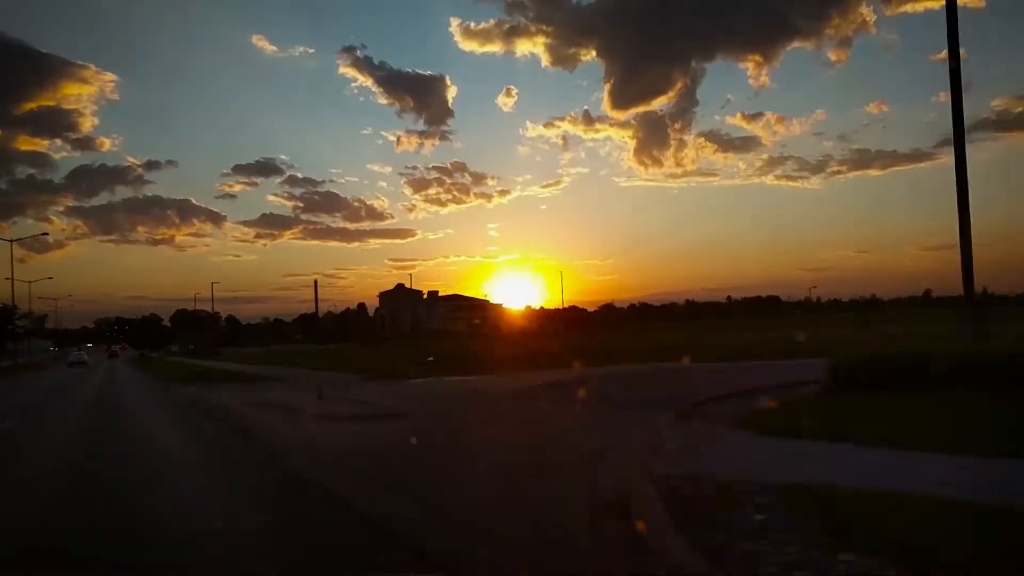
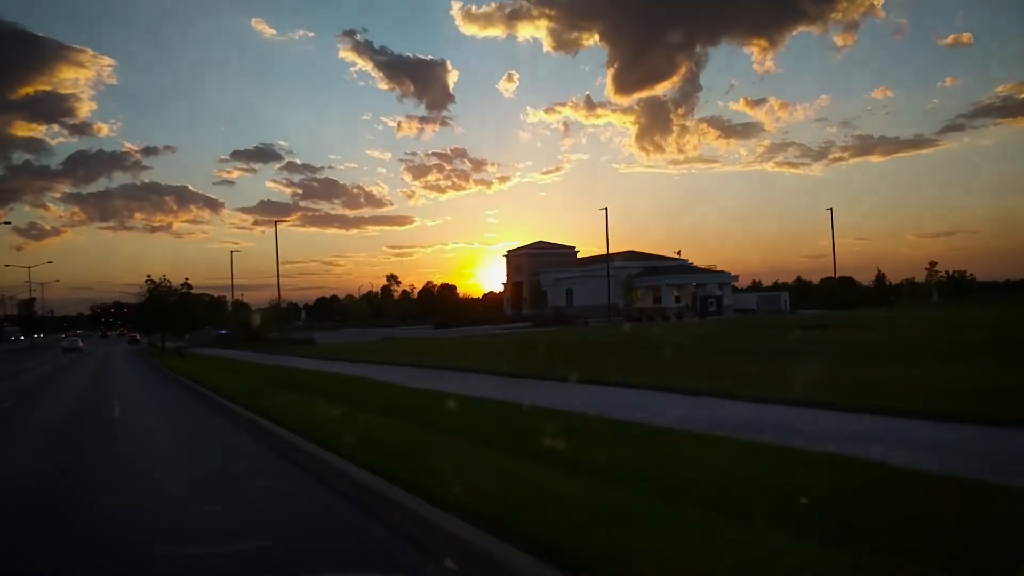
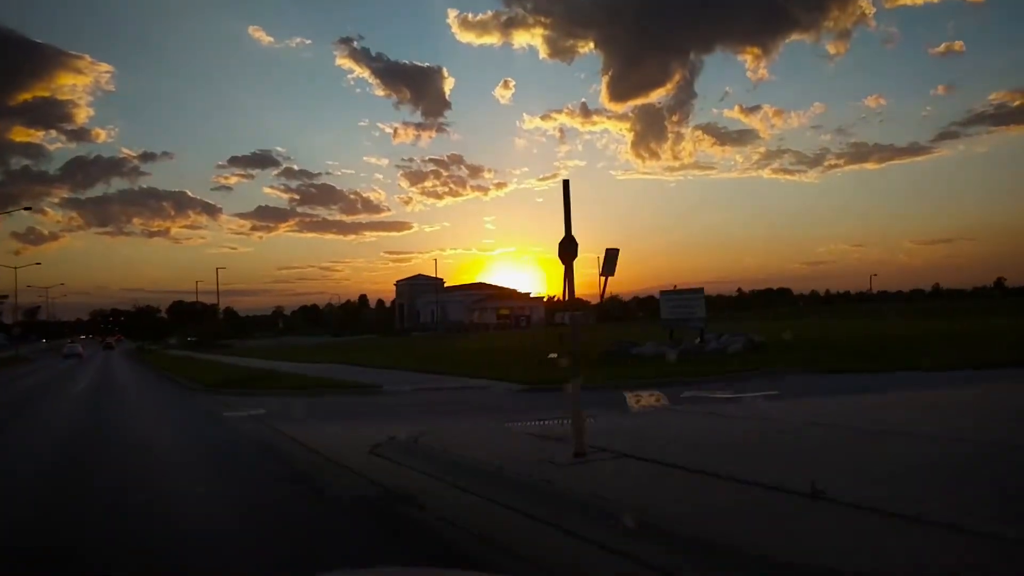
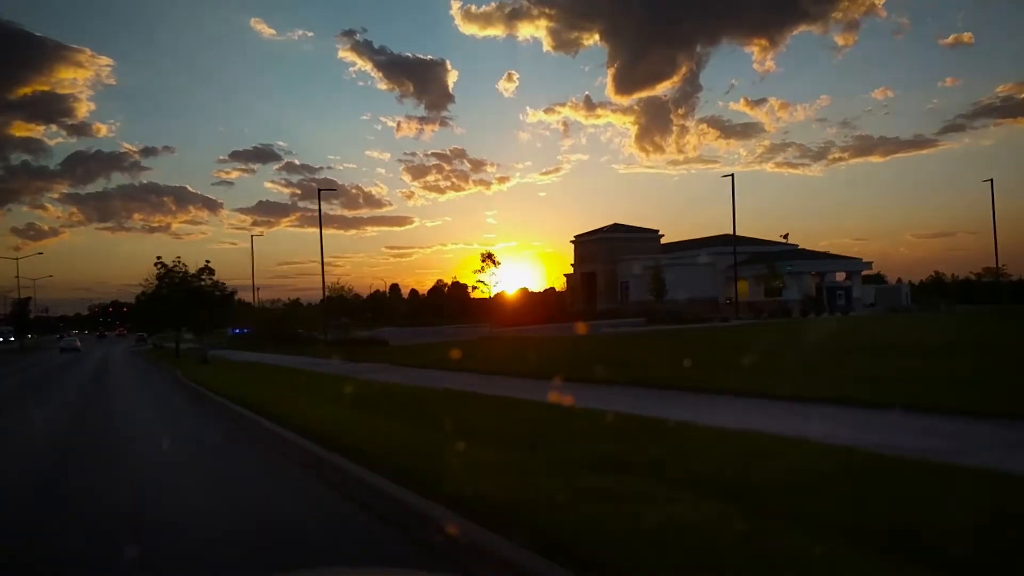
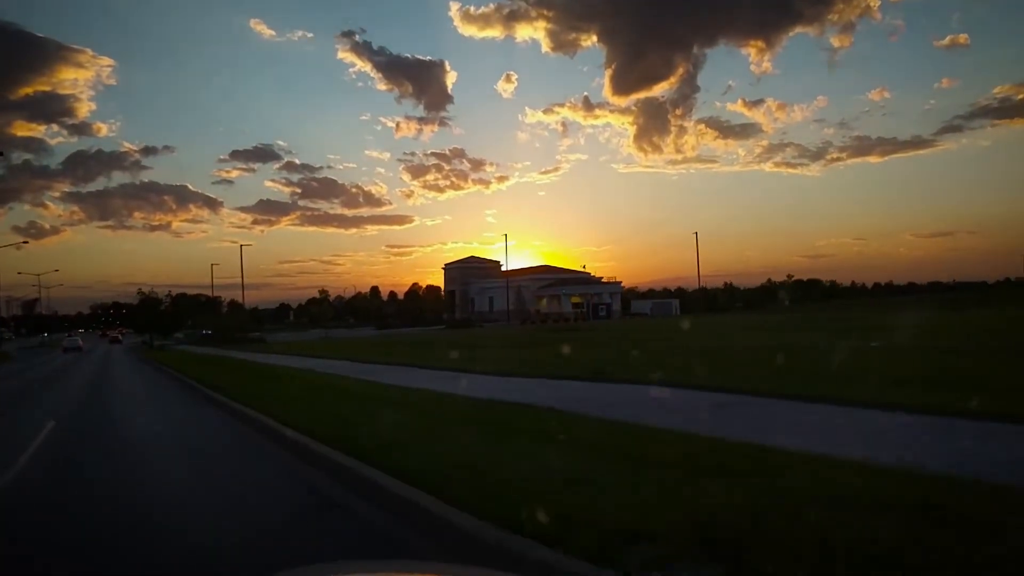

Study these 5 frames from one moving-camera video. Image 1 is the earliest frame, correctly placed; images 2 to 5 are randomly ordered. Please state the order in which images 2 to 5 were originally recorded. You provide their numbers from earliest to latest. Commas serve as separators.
3, 5, 2, 4
